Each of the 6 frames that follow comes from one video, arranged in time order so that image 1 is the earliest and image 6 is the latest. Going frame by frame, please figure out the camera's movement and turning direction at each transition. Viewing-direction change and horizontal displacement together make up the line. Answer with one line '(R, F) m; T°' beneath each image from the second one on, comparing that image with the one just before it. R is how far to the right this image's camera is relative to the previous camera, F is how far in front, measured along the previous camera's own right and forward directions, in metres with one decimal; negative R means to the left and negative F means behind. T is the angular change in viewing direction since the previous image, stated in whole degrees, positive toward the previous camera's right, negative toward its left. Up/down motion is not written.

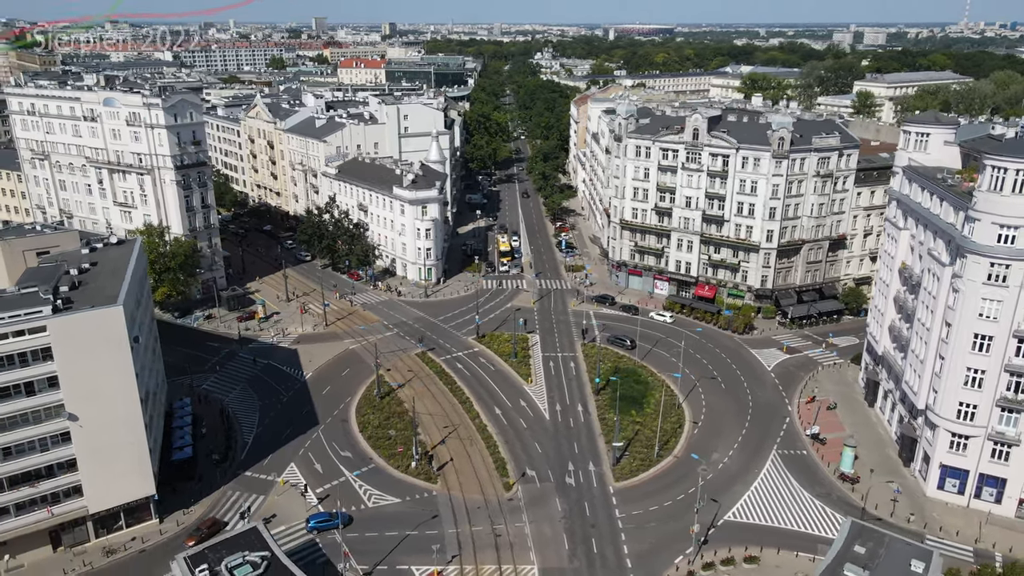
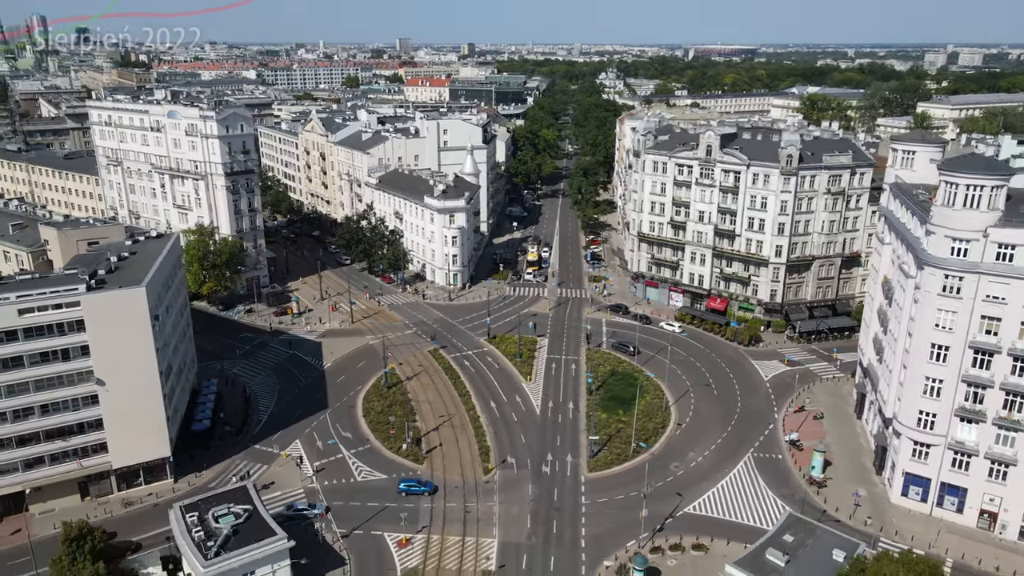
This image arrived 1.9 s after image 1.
(+8.1, -4.7) m; -6°
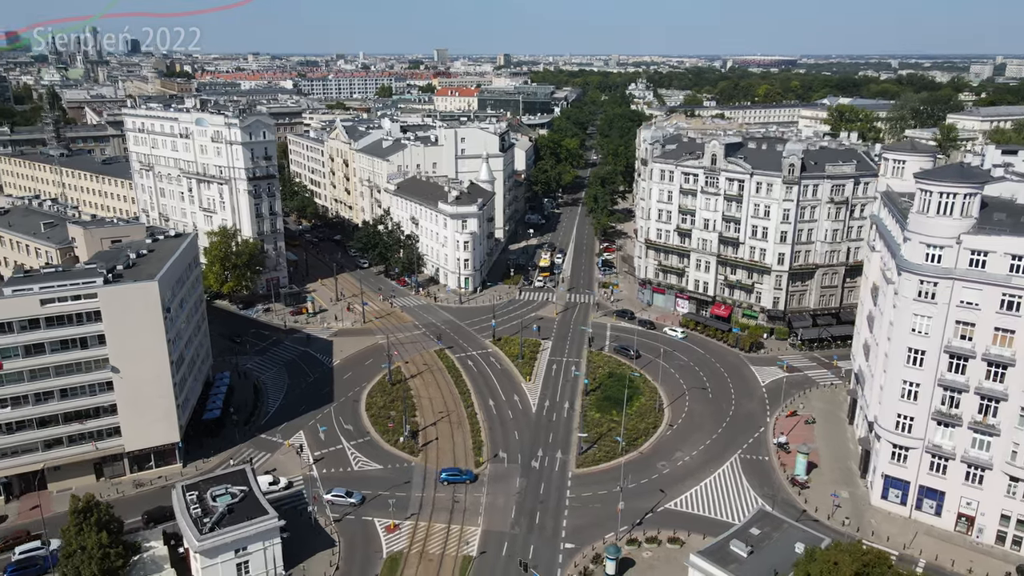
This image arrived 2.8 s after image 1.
(+3.9, -2.6) m; -3°
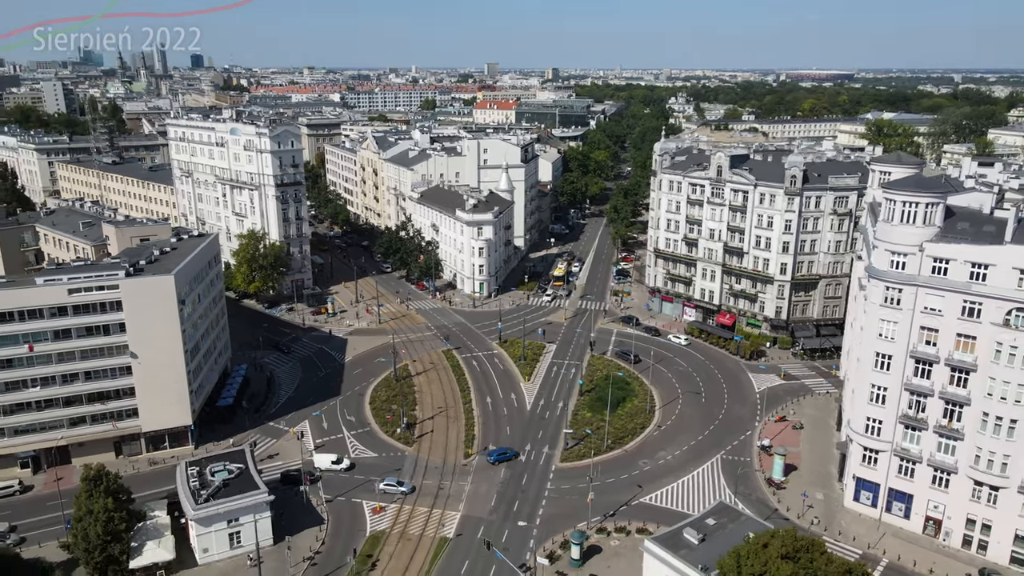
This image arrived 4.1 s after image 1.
(+5.6, -3.5) m; -4°
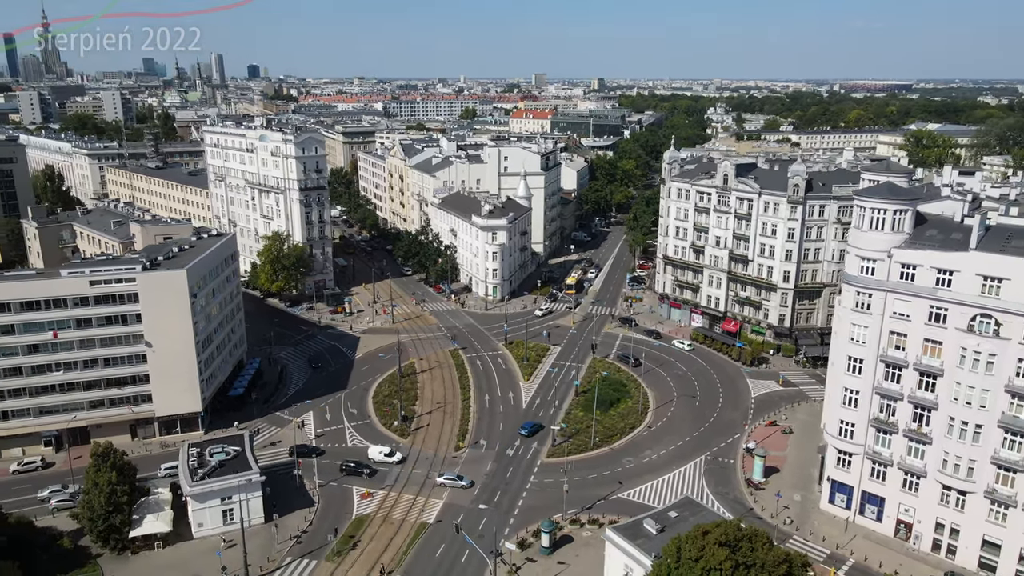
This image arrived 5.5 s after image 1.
(+5.5, -2.8) m; -3°
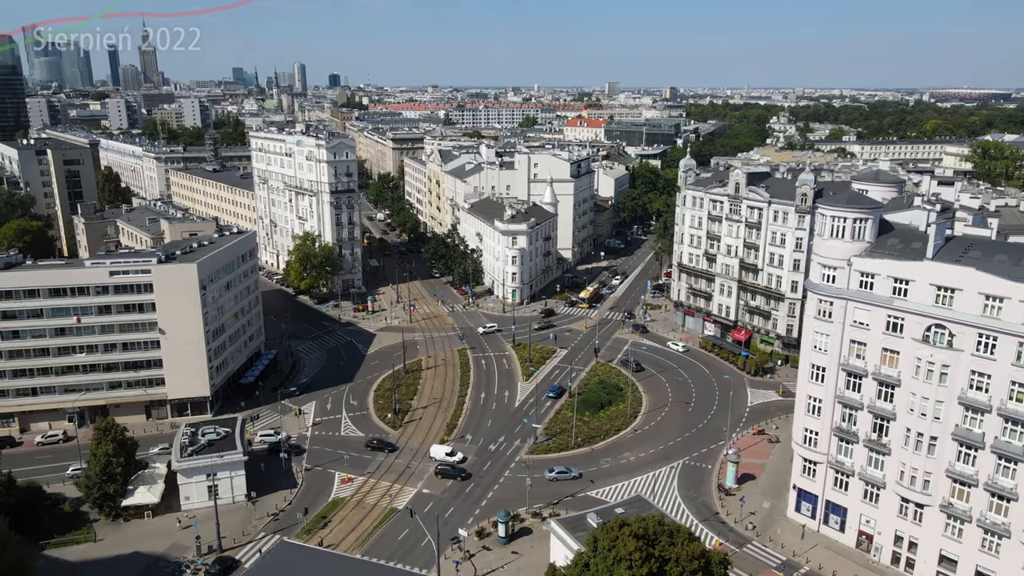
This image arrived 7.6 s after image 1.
(+8.9, -2.1) m; -5°
